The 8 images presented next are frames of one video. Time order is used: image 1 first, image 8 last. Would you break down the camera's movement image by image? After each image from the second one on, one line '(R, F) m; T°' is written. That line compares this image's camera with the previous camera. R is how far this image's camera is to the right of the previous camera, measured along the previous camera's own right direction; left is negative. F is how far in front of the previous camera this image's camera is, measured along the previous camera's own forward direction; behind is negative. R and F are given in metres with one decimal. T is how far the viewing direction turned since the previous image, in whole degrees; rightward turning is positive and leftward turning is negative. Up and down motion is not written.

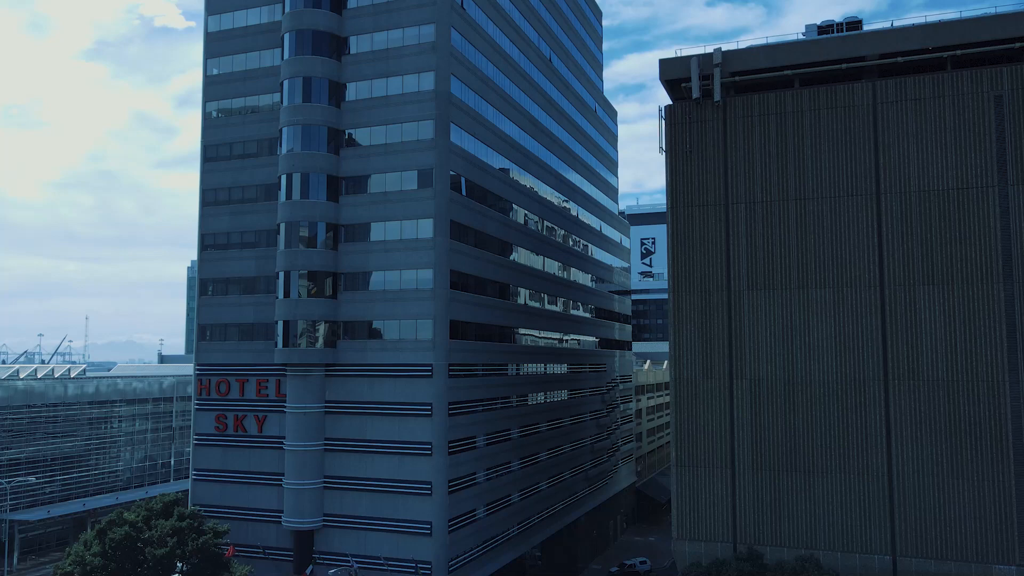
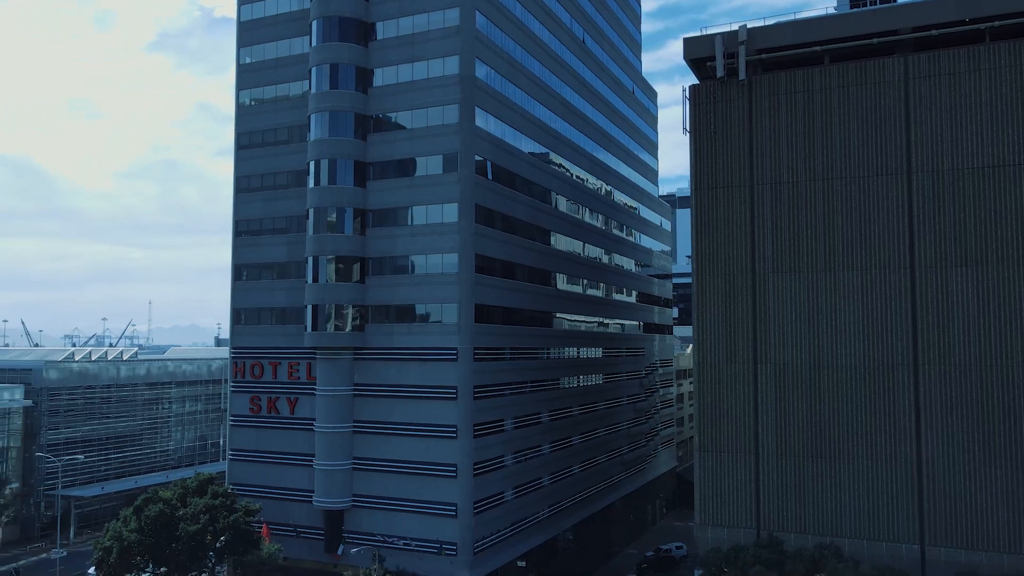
(+1.7, +0.1) m; -4°
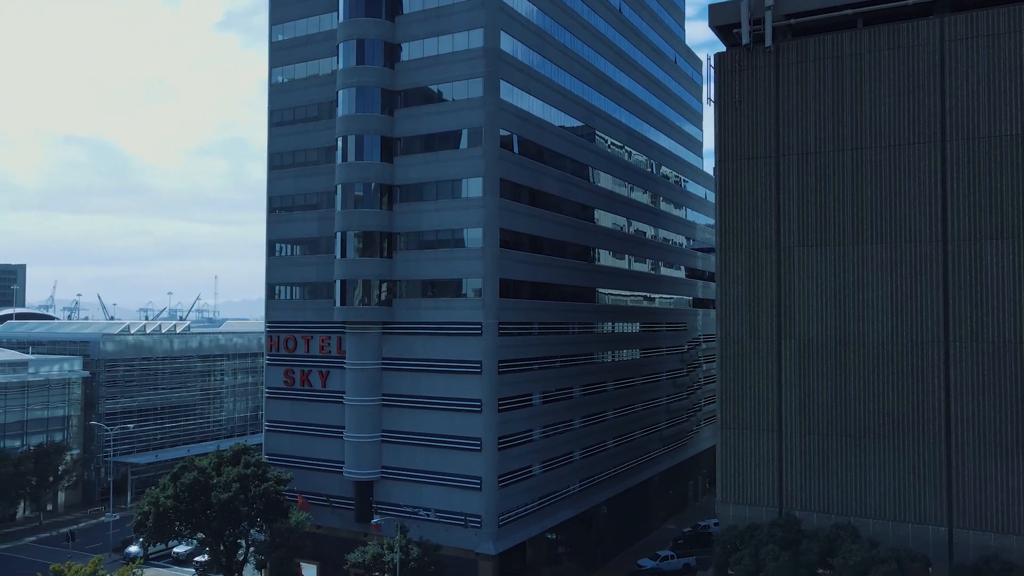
(+2.0, +0.2) m; -4°
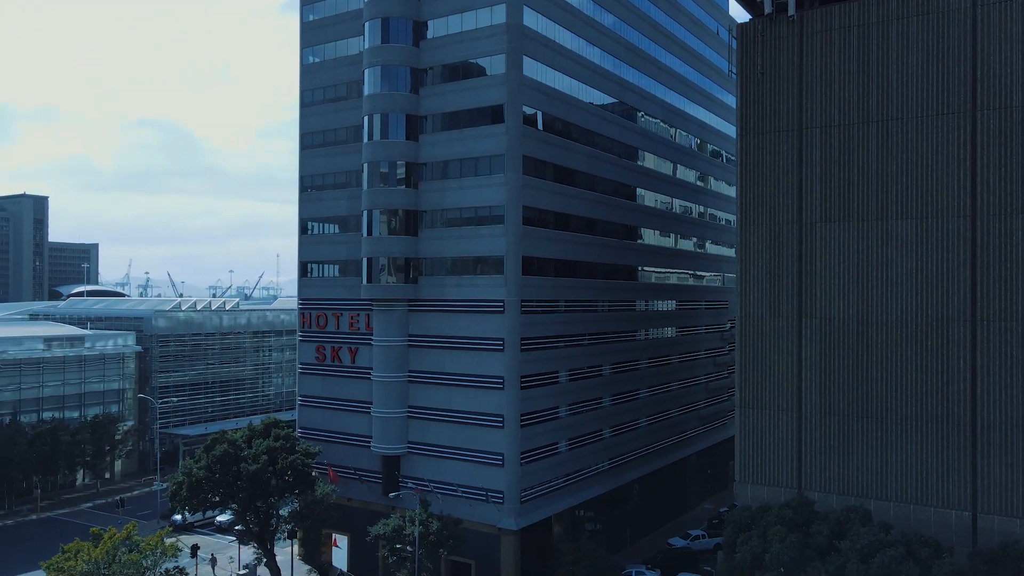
(+2.2, +0.1) m; -4°
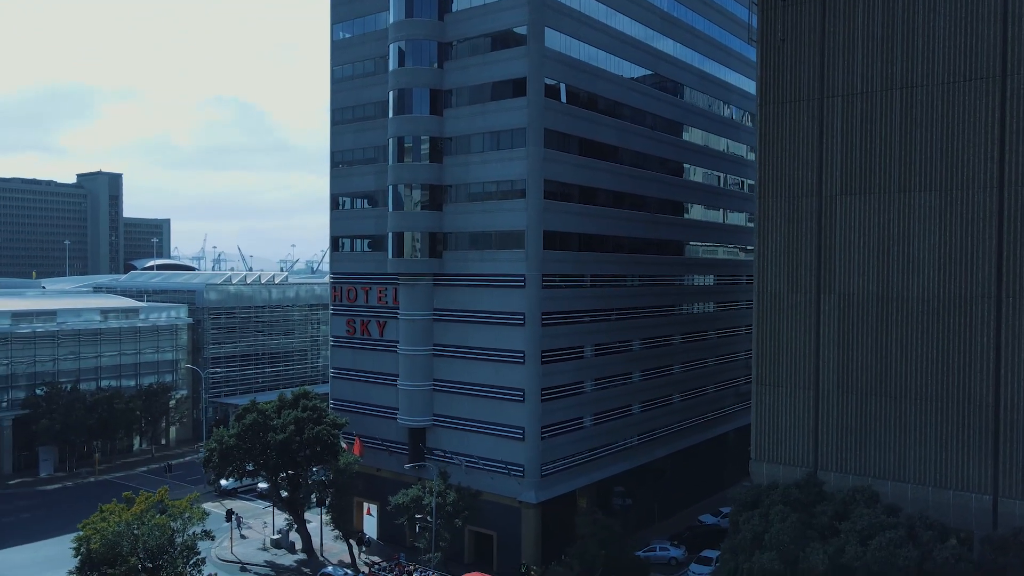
(+2.5, +0.1) m; -4°
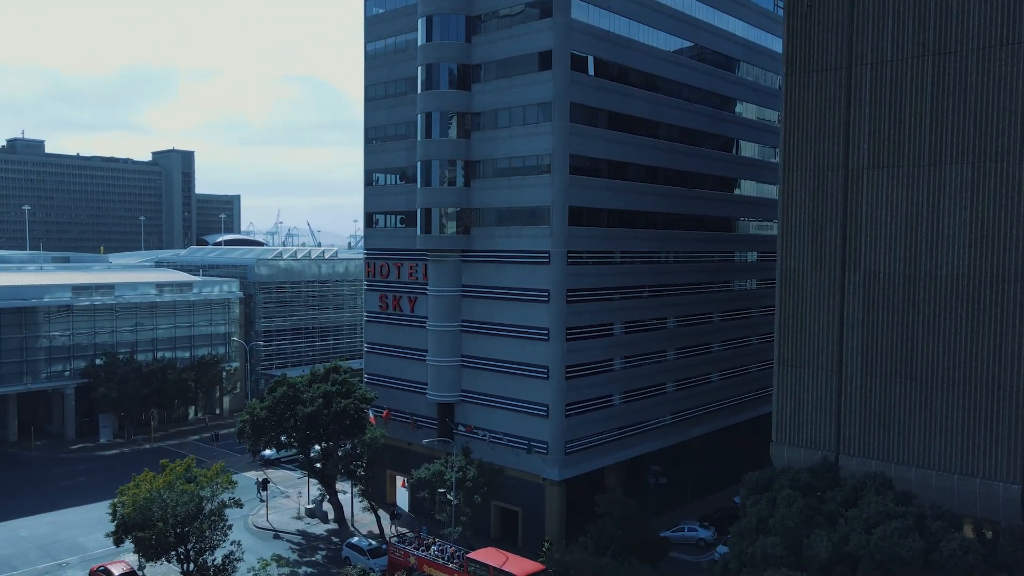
(+2.4, +0.4) m; -5°
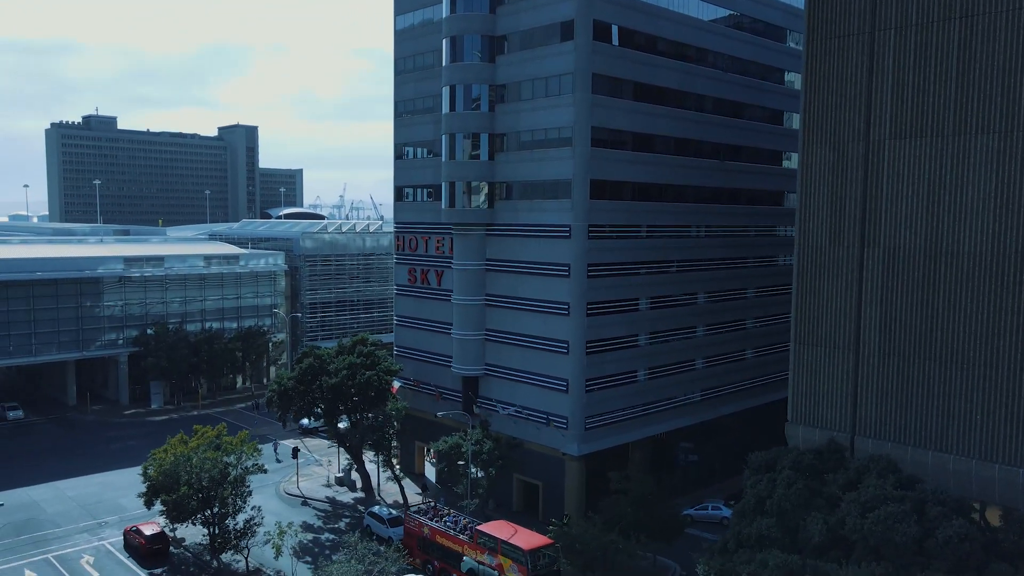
(+2.4, +0.3) m; -4°
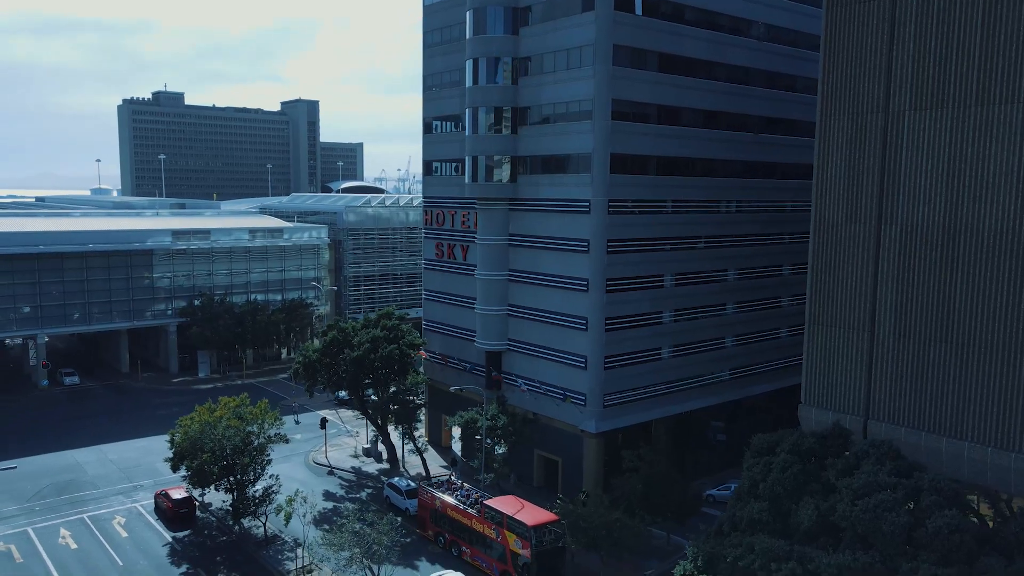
(+2.5, +0.3) m; -4°
